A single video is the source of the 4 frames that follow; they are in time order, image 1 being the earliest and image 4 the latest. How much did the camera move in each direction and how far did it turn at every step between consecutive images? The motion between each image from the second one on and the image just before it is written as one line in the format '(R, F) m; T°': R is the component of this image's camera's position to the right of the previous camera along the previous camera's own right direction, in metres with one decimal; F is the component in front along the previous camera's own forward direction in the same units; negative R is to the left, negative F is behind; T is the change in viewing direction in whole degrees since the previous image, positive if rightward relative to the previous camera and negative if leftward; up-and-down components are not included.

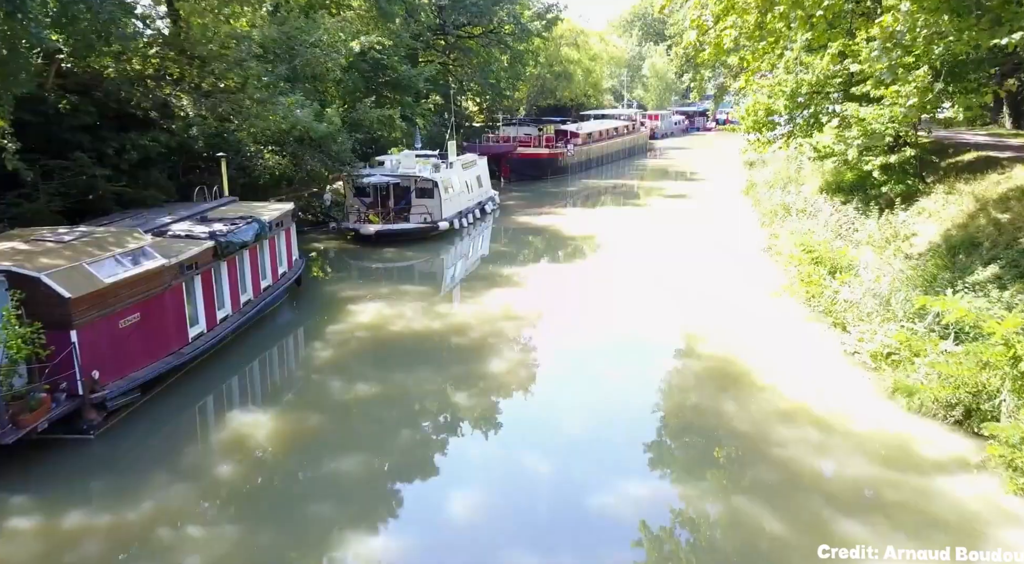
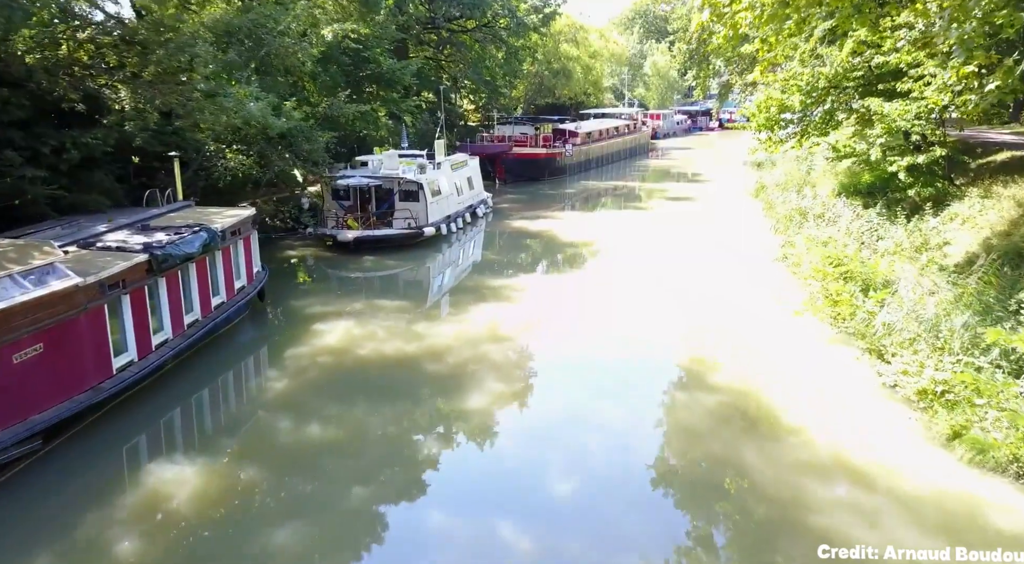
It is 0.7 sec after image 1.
(+0.3, +1.7) m; 0°
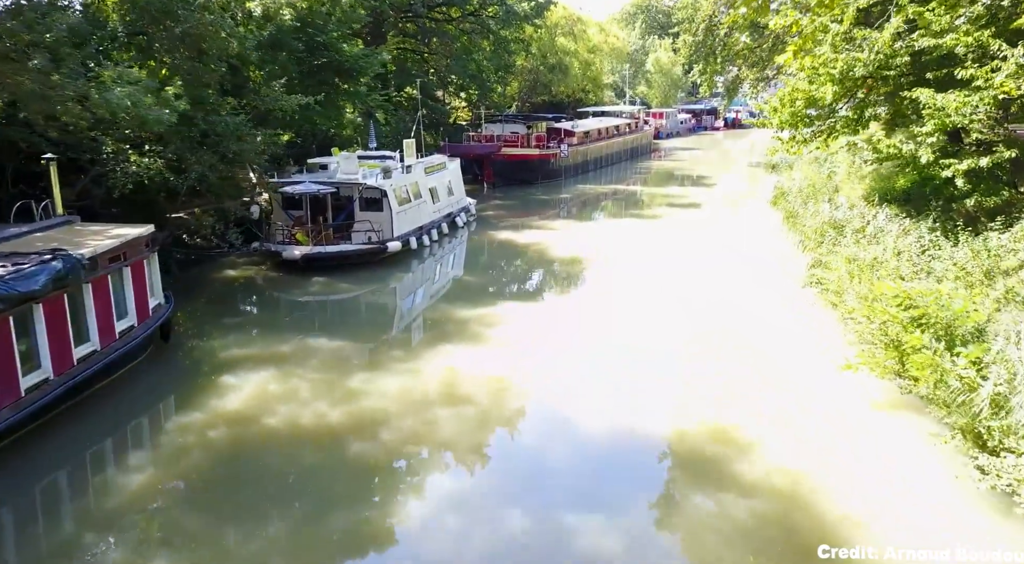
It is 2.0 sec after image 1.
(+0.5, +3.1) m; 0°
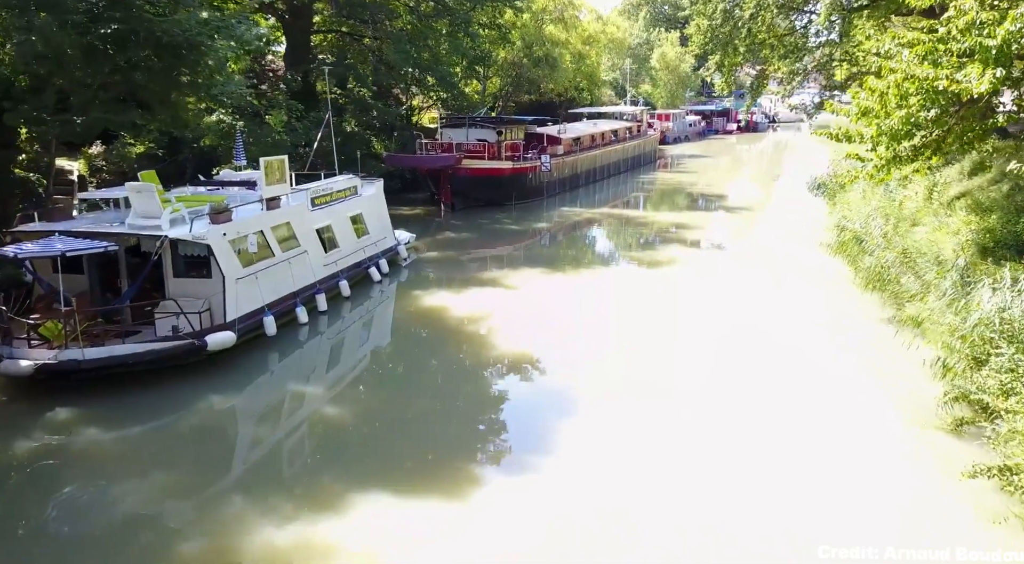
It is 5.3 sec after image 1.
(+1.3, +7.2) m; 0°
